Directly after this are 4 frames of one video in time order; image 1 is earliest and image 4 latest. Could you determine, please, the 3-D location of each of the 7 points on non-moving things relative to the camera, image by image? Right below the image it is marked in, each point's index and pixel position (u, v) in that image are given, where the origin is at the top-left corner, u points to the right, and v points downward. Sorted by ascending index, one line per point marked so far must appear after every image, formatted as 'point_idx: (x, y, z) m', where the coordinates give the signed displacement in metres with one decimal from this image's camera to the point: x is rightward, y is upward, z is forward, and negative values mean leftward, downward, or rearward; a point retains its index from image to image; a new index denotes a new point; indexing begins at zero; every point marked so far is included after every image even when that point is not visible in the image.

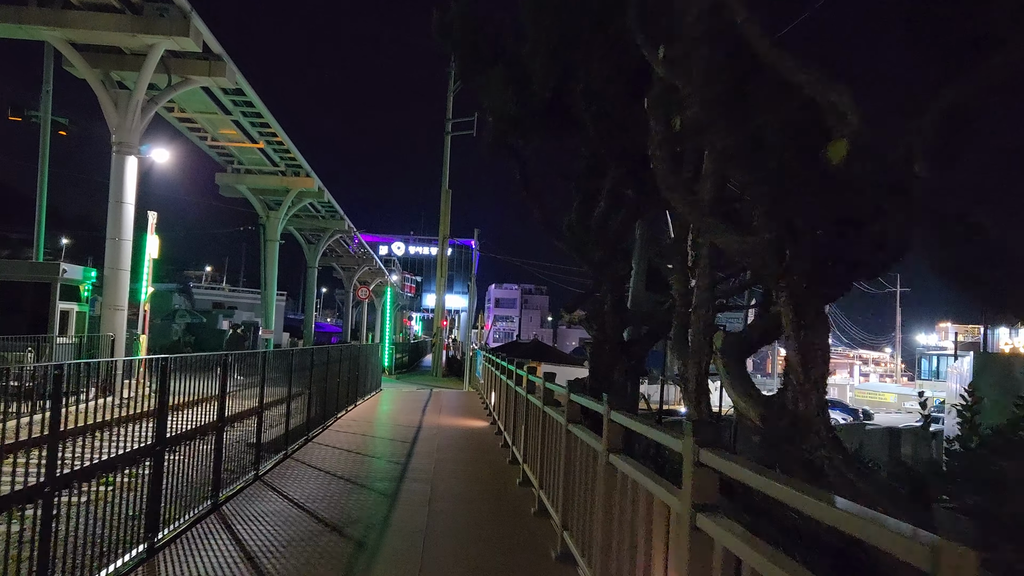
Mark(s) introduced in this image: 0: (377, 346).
0: (-3.8, -1.6, +19.2) m
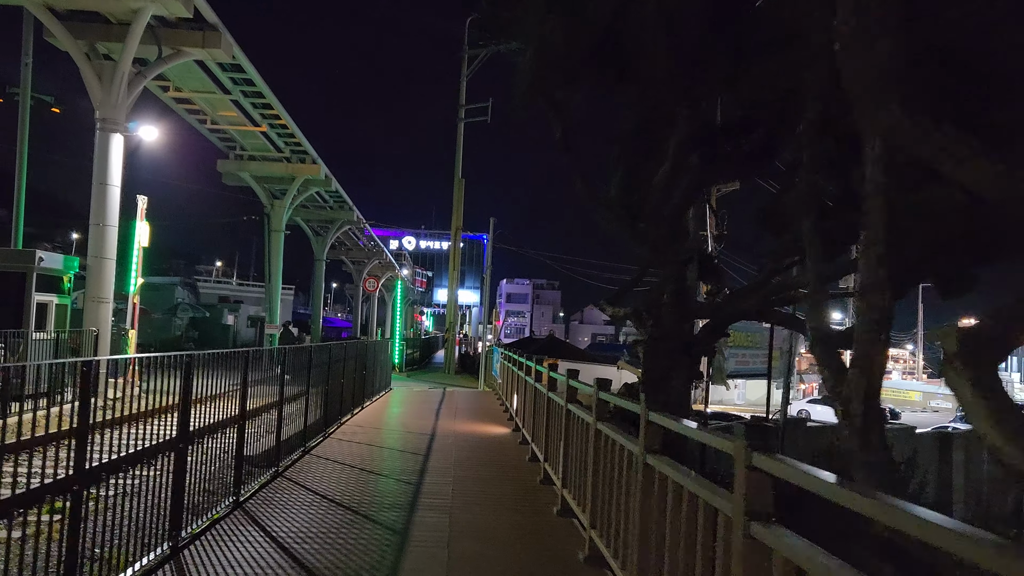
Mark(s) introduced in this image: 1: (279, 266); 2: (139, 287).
0: (-3.4, -1.4, +18.3) m
1: (-6.6, +0.6, +19.2) m
2: (-5.9, 0.0, +10.6) m
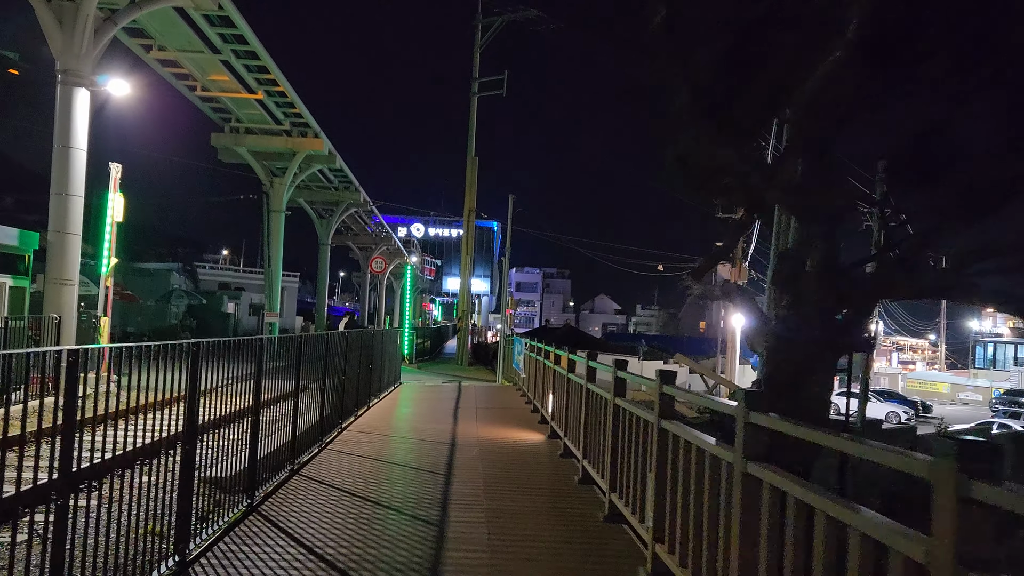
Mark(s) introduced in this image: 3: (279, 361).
0: (-2.9, -1.1, +17.0) m
1: (-6.1, +1.0, +17.8) m
2: (-5.5, +0.3, +9.3) m
3: (-2.6, -0.8, +7.7) m
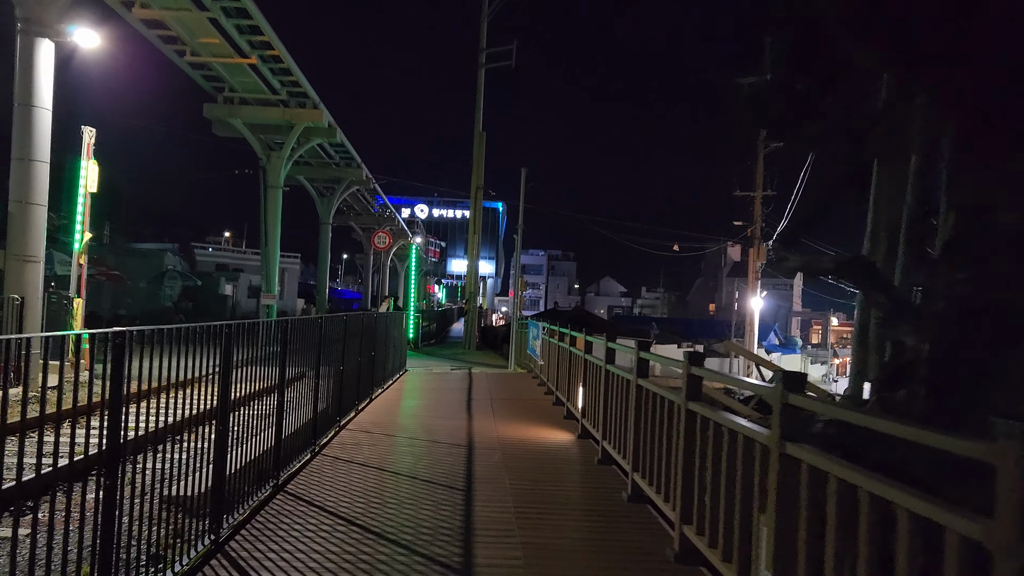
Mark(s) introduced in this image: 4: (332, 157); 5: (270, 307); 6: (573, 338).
0: (-2.6, -0.6, +16.1) m
1: (-5.8, +1.5, +16.9) m
2: (-5.3, +0.5, +8.4) m
3: (-2.4, -0.6, +6.8) m
4: (-5.3, +3.8, +20.2) m
5: (-6.5, -0.5, +18.3) m
6: (+0.9, -0.8, +12.1) m
